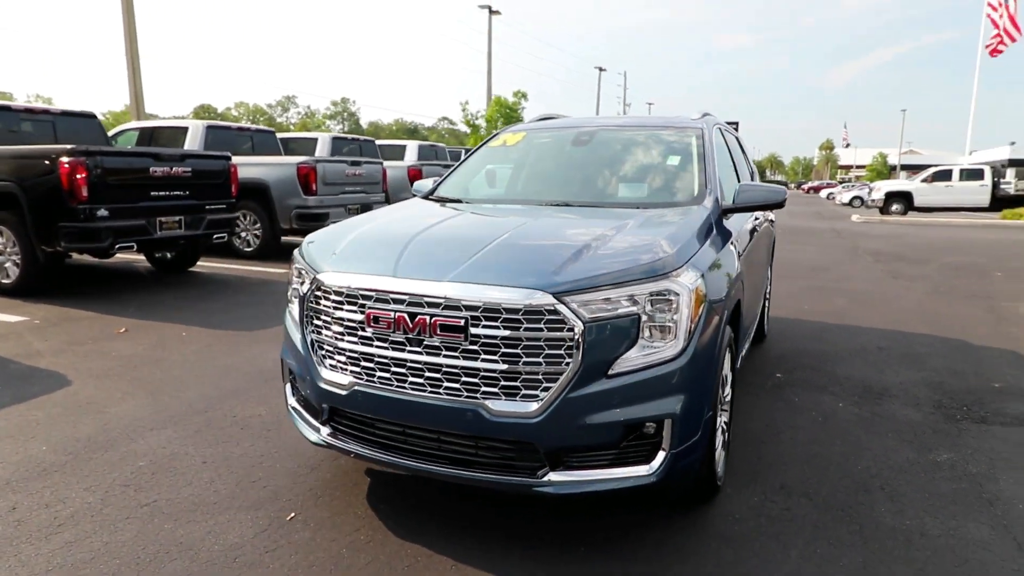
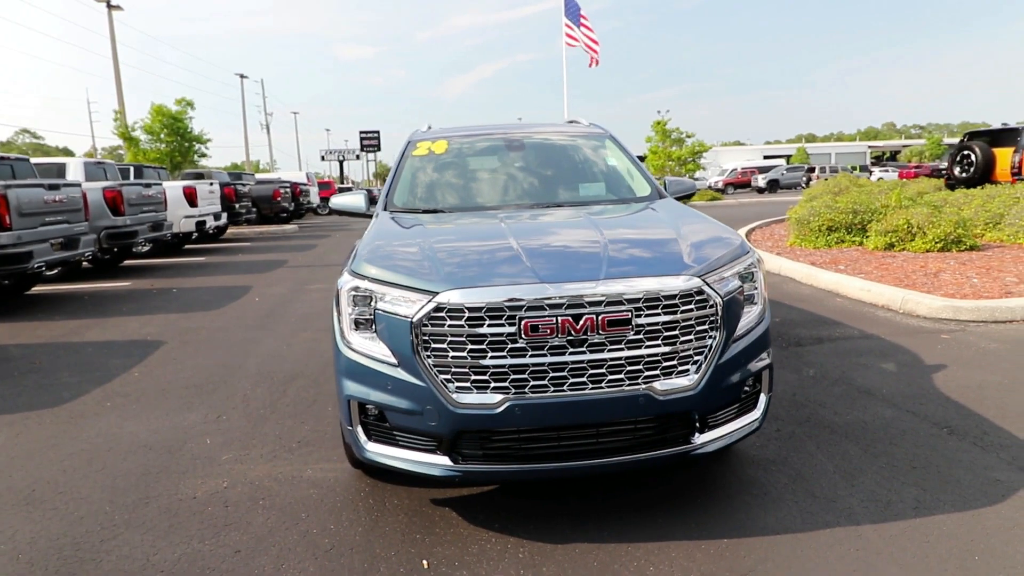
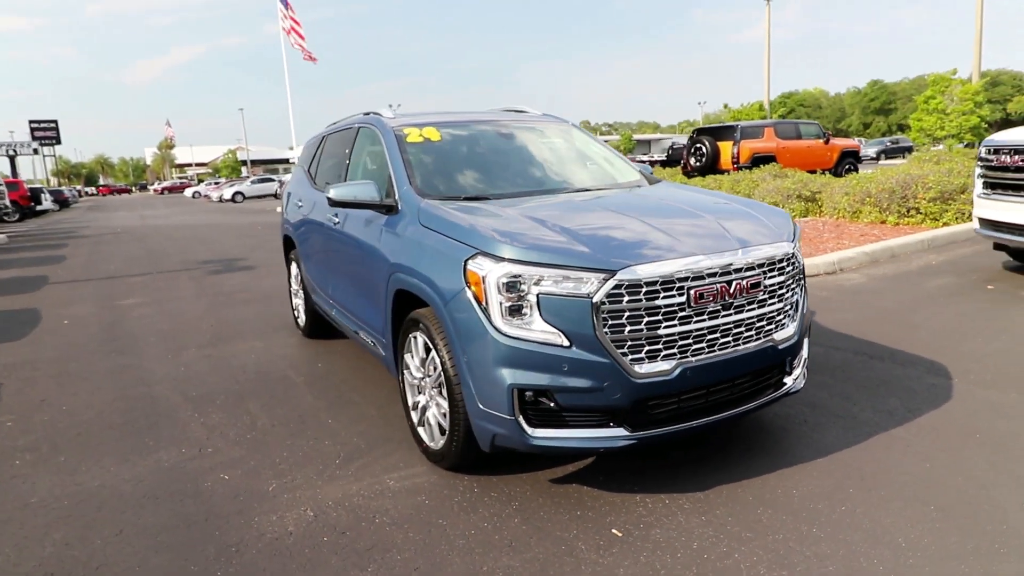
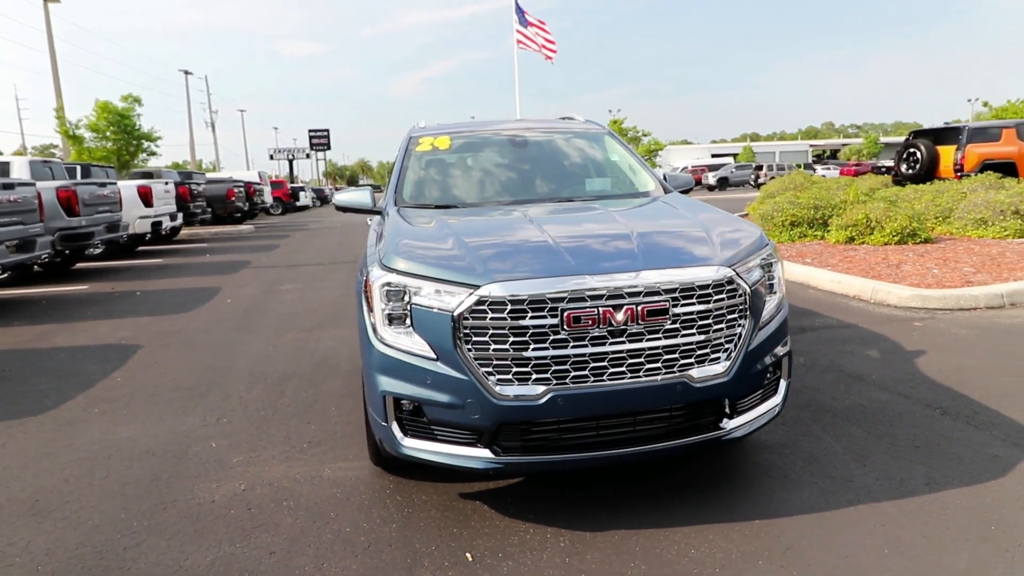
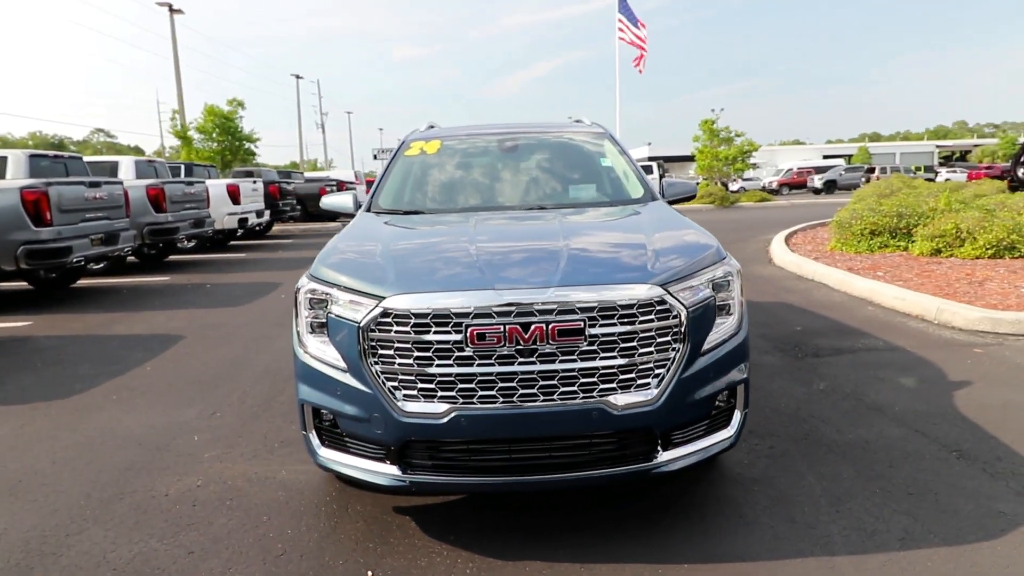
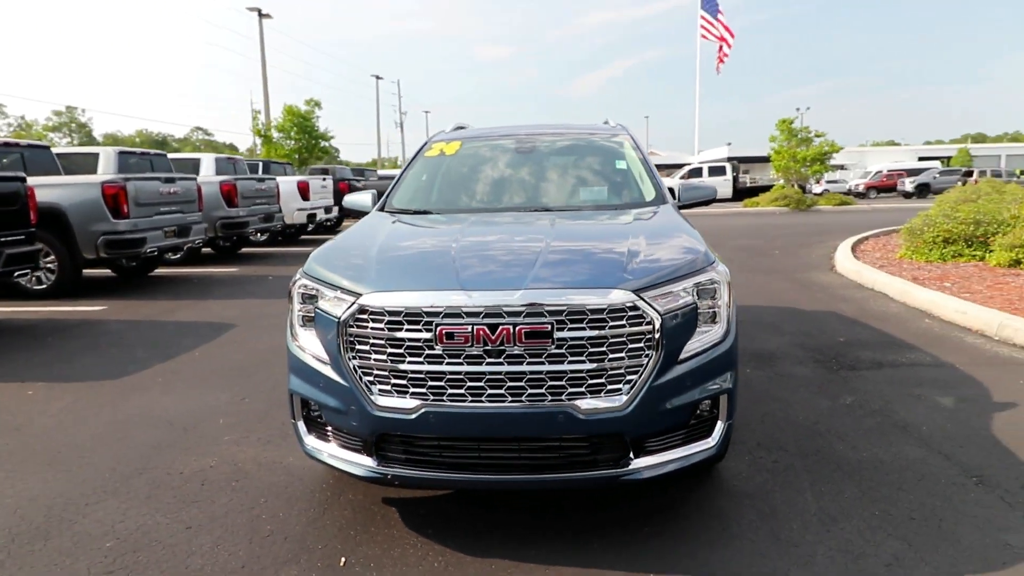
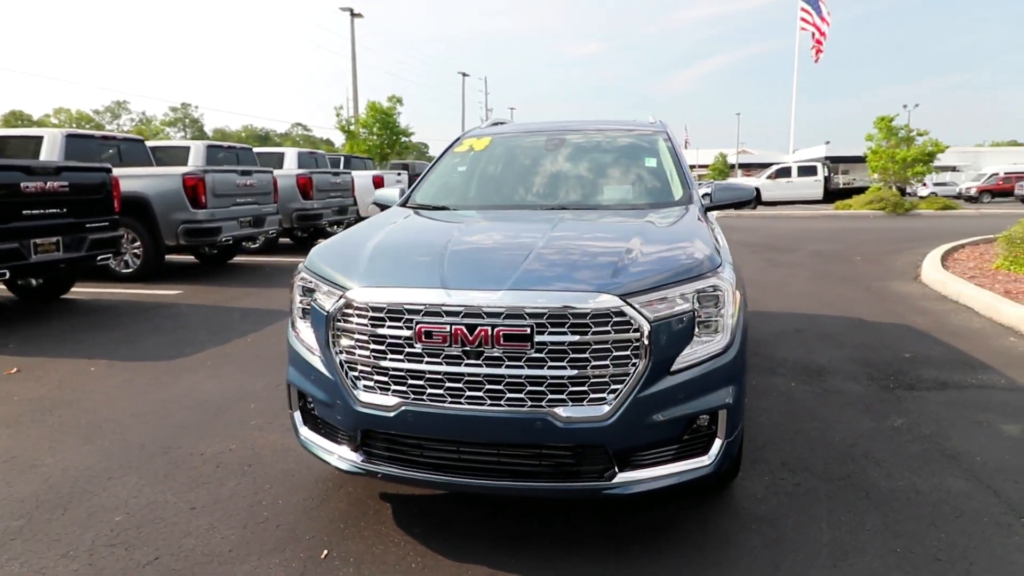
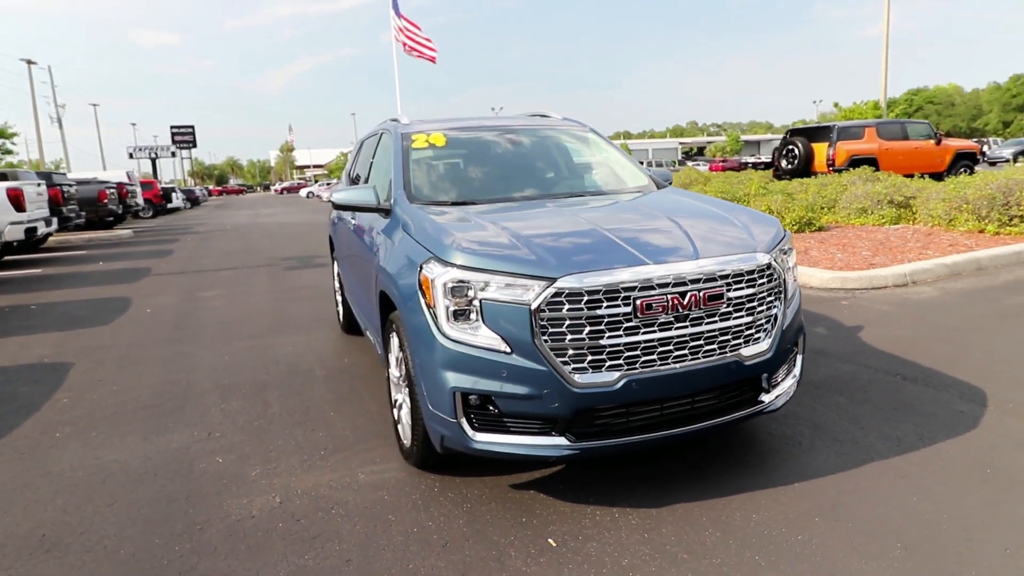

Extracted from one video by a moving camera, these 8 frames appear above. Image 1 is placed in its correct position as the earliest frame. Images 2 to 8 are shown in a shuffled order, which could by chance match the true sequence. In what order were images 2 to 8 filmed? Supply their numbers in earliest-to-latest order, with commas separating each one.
7, 6, 5, 2, 4, 8, 3
